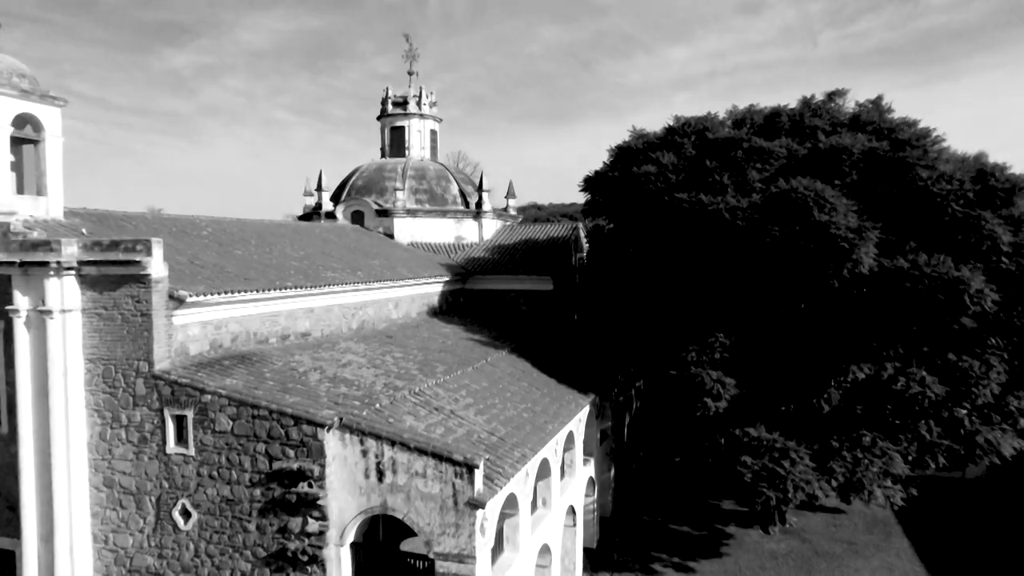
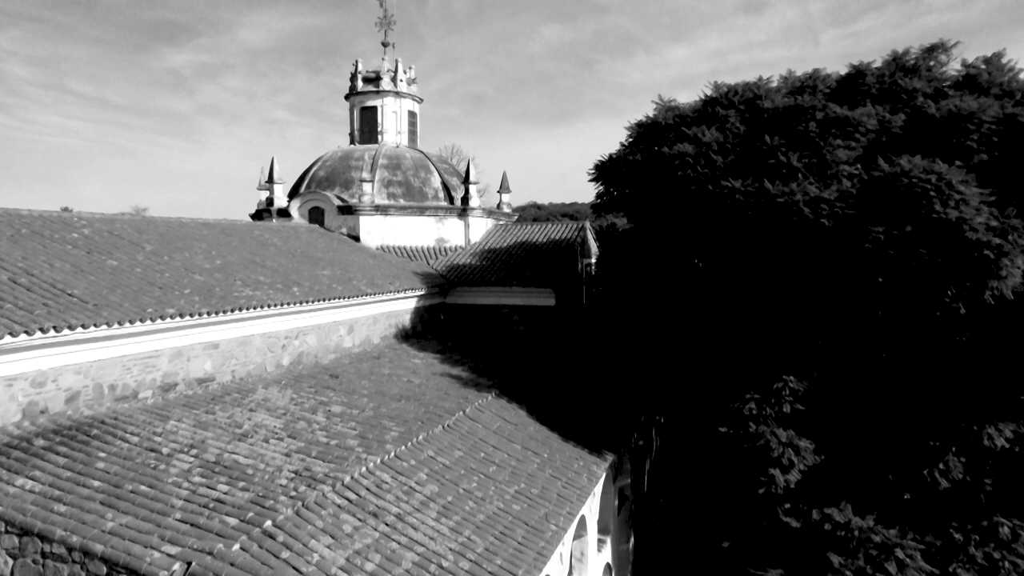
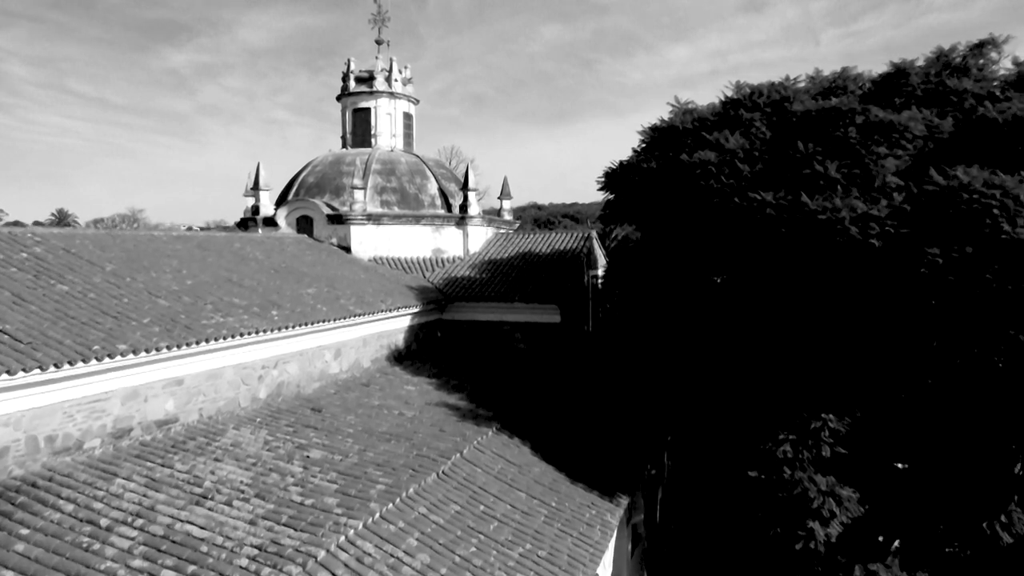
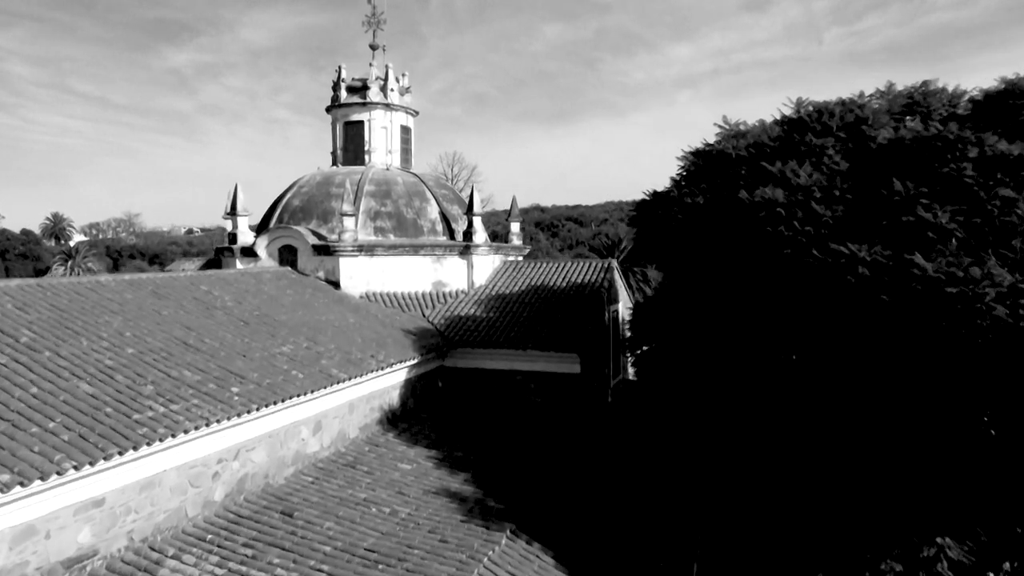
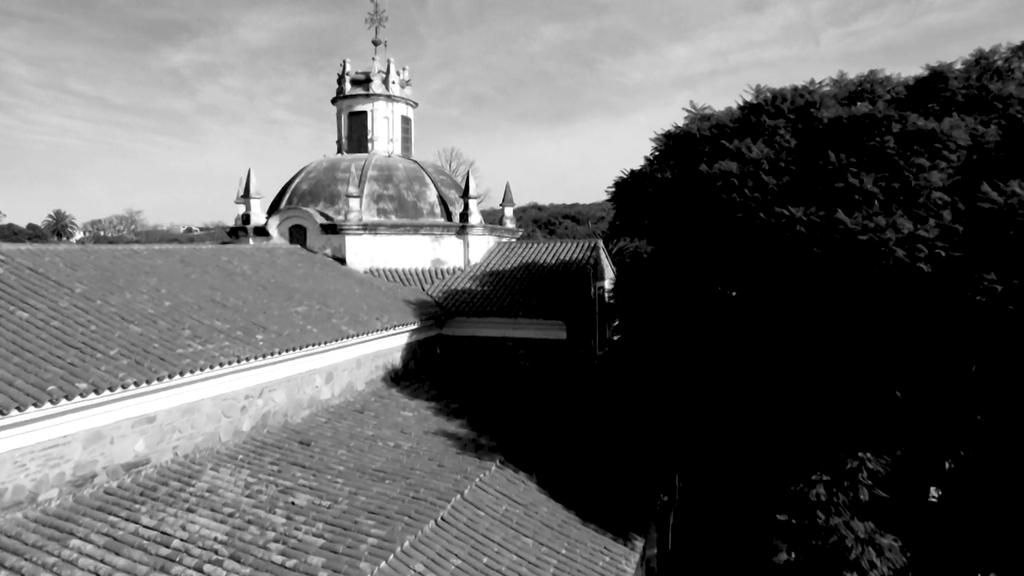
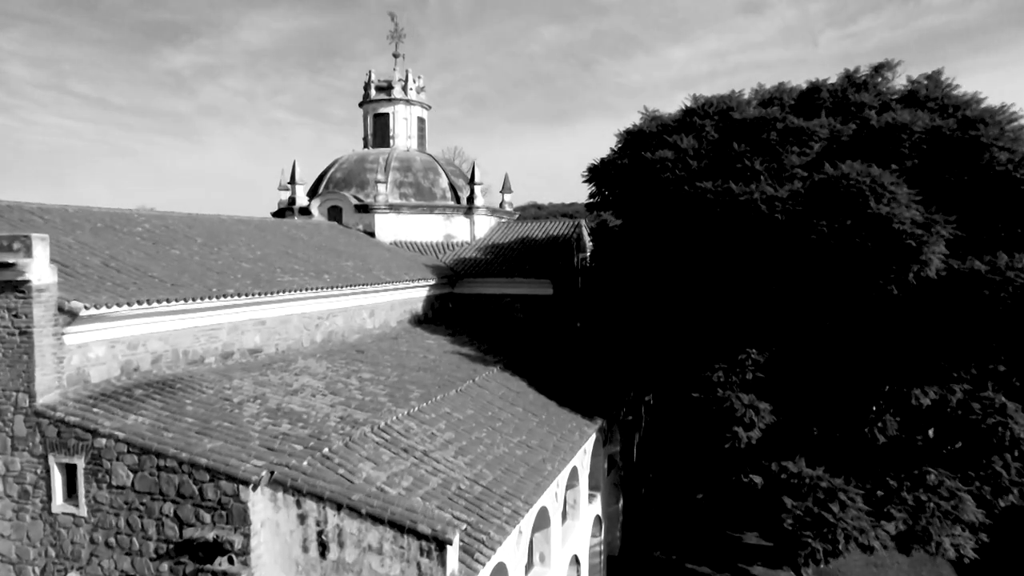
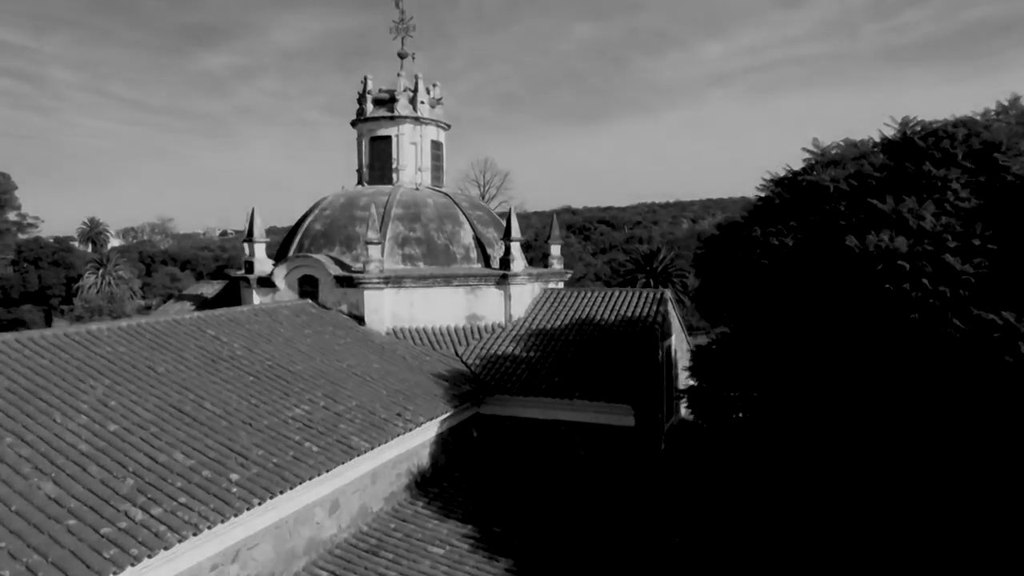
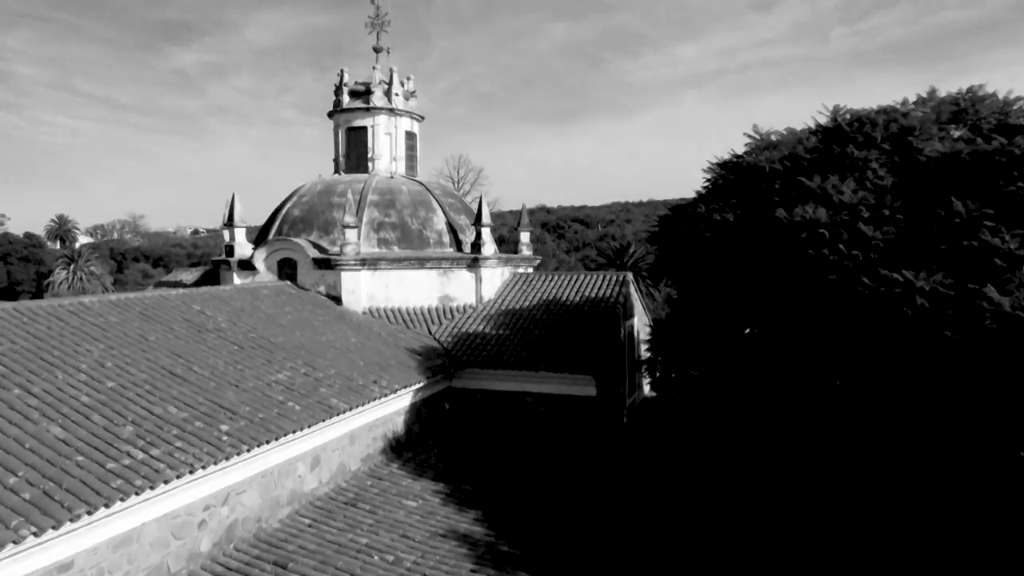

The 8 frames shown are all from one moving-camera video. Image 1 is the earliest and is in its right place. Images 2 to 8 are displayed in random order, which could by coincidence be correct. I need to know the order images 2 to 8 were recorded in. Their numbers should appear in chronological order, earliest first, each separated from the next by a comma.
6, 2, 3, 5, 4, 8, 7
